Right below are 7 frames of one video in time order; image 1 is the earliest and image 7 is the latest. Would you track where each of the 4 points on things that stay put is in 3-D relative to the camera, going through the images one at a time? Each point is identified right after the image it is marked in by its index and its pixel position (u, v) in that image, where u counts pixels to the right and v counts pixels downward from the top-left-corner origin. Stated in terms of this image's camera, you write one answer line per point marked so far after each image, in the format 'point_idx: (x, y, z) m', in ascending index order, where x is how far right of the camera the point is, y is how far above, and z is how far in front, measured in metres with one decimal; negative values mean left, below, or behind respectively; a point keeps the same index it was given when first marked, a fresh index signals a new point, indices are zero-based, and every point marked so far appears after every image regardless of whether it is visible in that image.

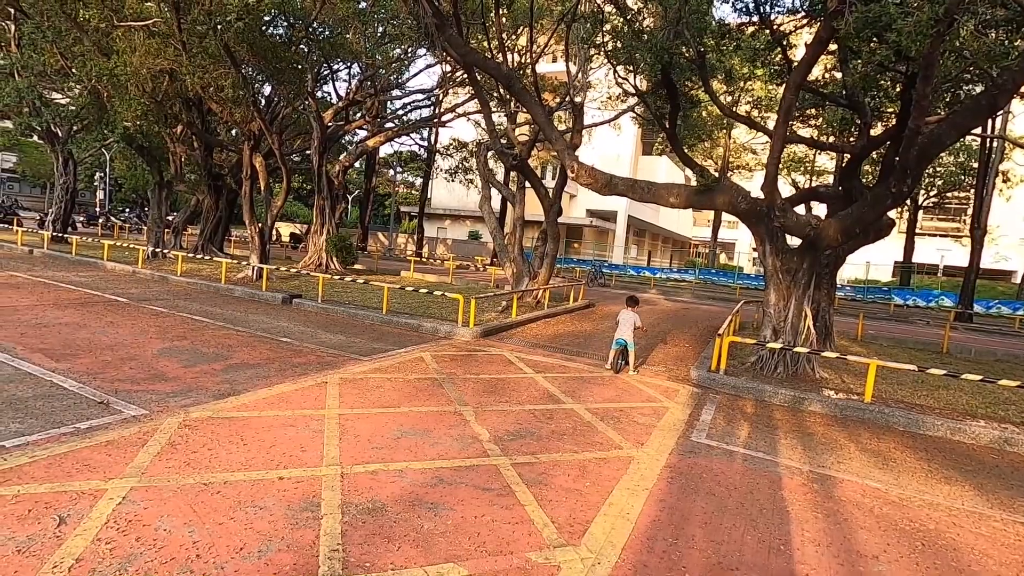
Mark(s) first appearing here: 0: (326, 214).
0: (-6.5, +2.6, +18.6) m
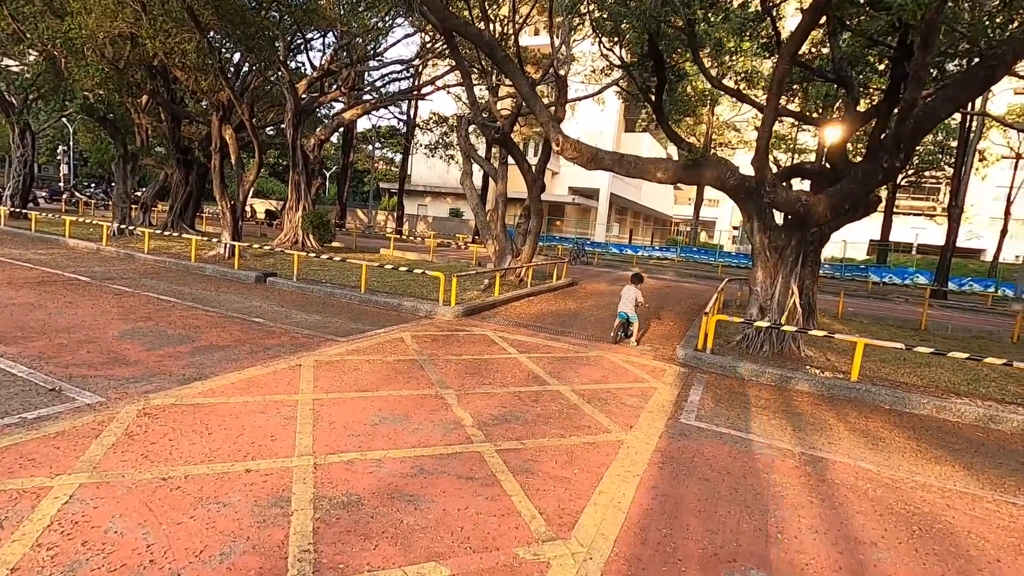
0: (-7.1, +3.3, +18.0) m
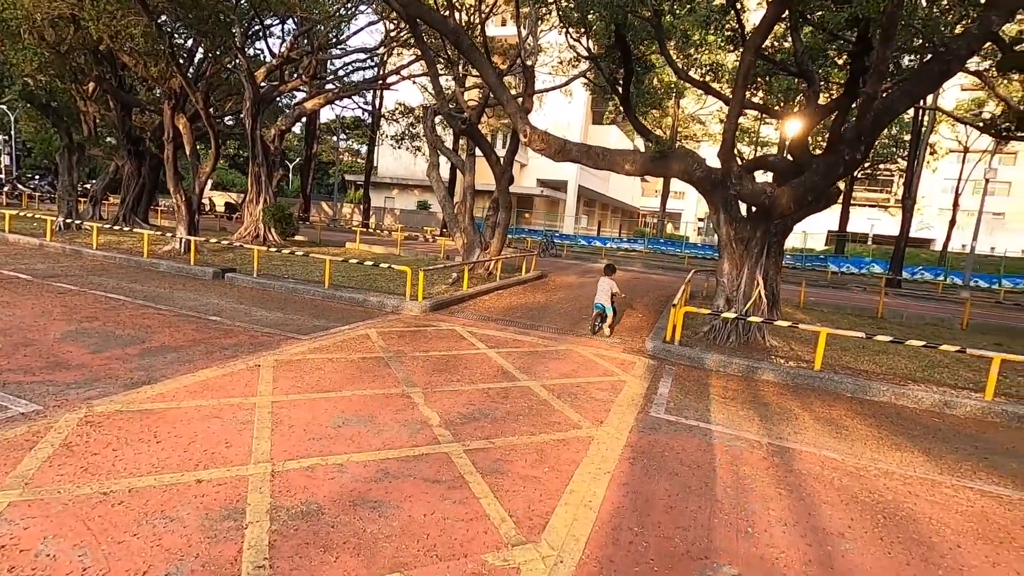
0: (-8.1, +3.5, +17.4) m
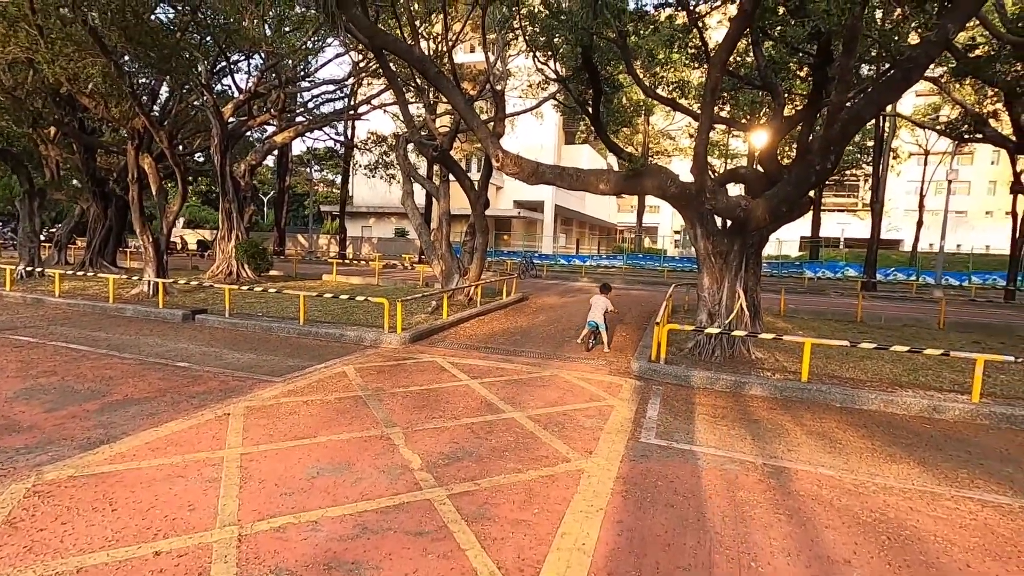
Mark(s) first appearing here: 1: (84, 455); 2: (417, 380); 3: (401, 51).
0: (-8.9, +2.2, +17.1) m
1: (-3.3, -1.3, +4.2) m
2: (-1.2, -1.2, +6.8) m
3: (-1.8, +3.8, +8.5) m
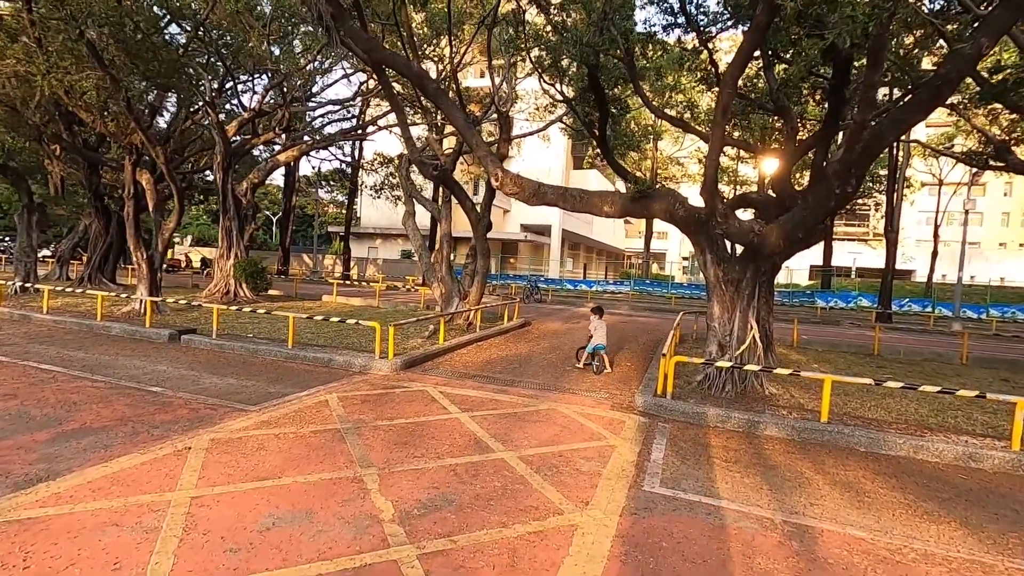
0: (-8.8, +1.6, +16.9) m
1: (-3.5, -1.4, +3.7) m
2: (-1.3, -1.4, +6.3) m
3: (-1.7, +3.4, +8.2) m
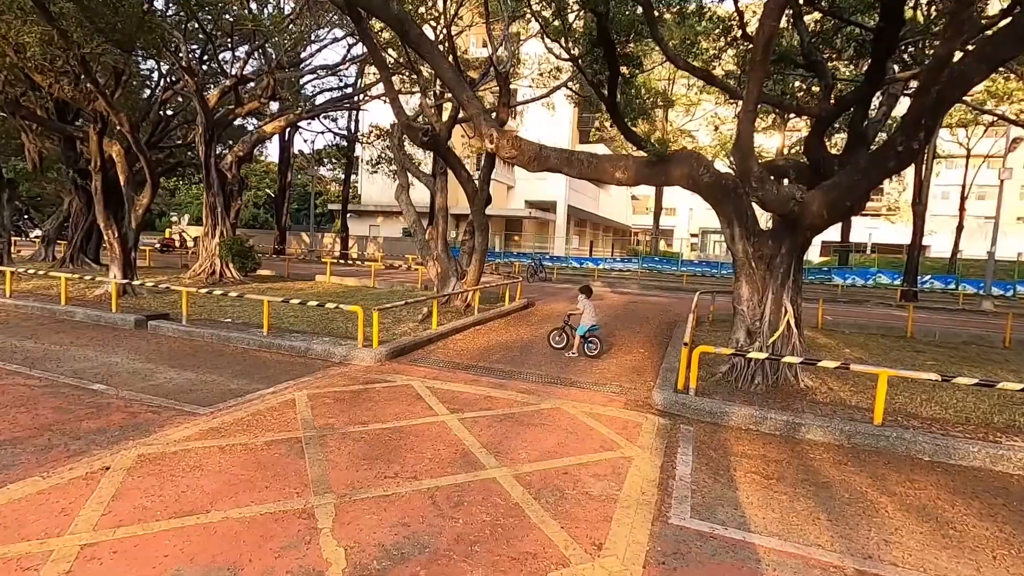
0: (-8.7, +2.2, +15.9) m
1: (-3.5, -1.4, +2.8) m
2: (-1.3, -1.3, +5.4) m
3: (-1.8, +3.7, +7.1) m
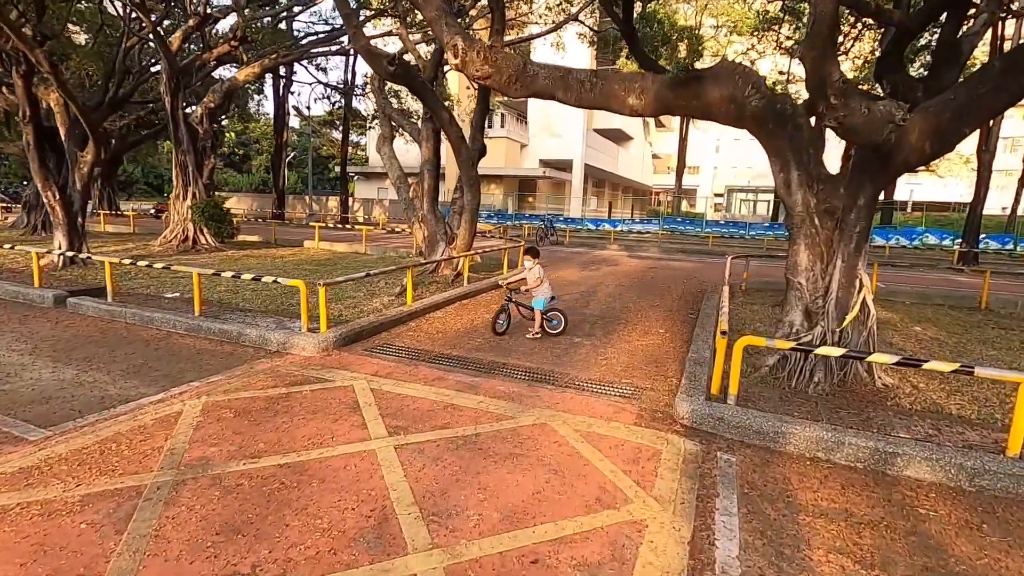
0: (-8.6, +3.1, +14.3) m
1: (-3.9, -1.3, +1.4) m
2: (-1.6, -1.1, +3.8) m
3: (-2.0, +4.0, +5.2) m
